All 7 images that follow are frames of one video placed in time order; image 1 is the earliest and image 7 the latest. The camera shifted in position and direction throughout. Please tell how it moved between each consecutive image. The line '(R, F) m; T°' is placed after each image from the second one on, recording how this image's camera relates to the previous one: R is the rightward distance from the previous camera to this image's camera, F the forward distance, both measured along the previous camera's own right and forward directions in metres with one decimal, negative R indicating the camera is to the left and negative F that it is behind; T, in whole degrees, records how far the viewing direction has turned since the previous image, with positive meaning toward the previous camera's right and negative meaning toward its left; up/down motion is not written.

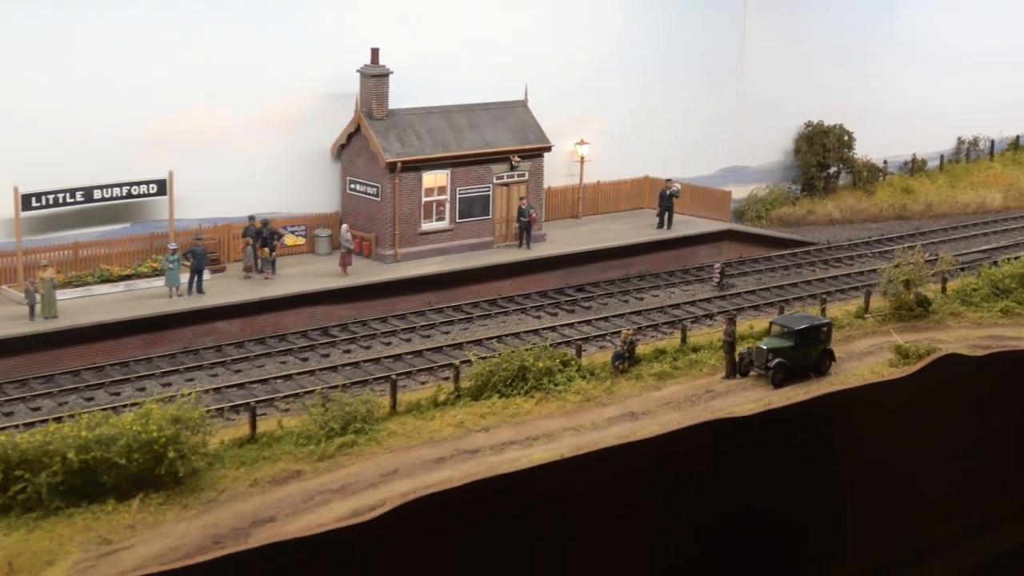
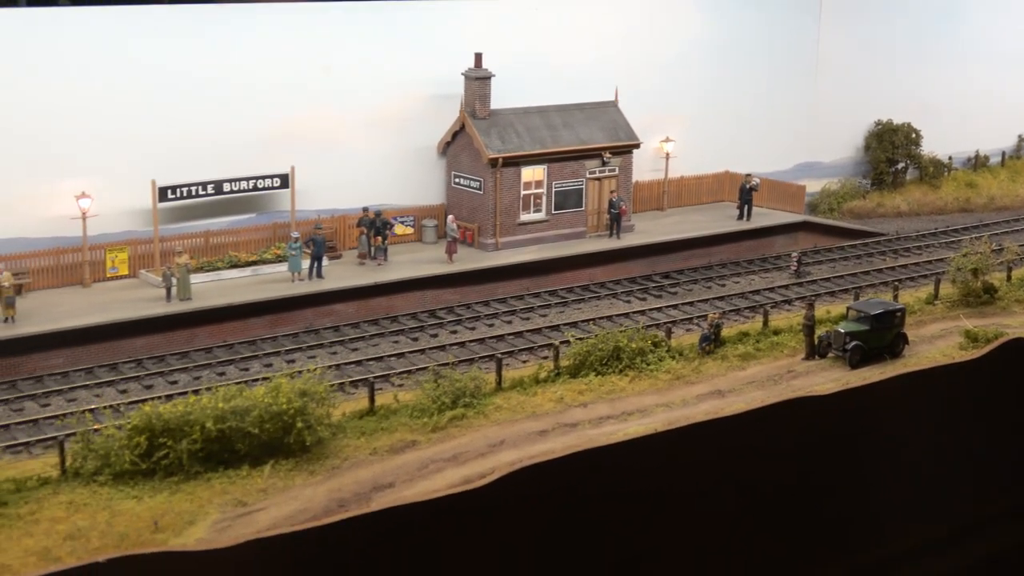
(-1.2, -1.1) m; -1°
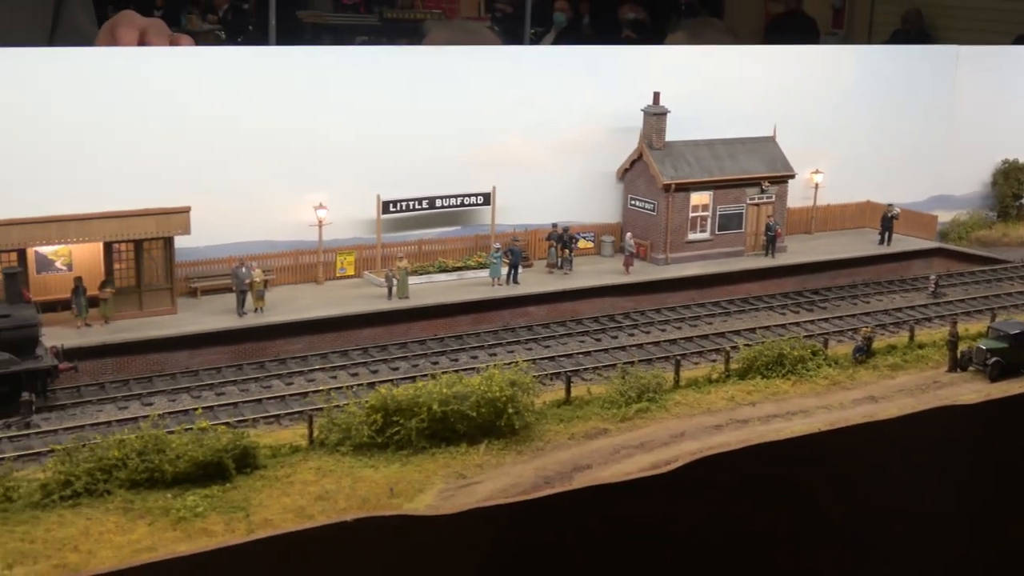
(-2.7, -2.2) m; -2°
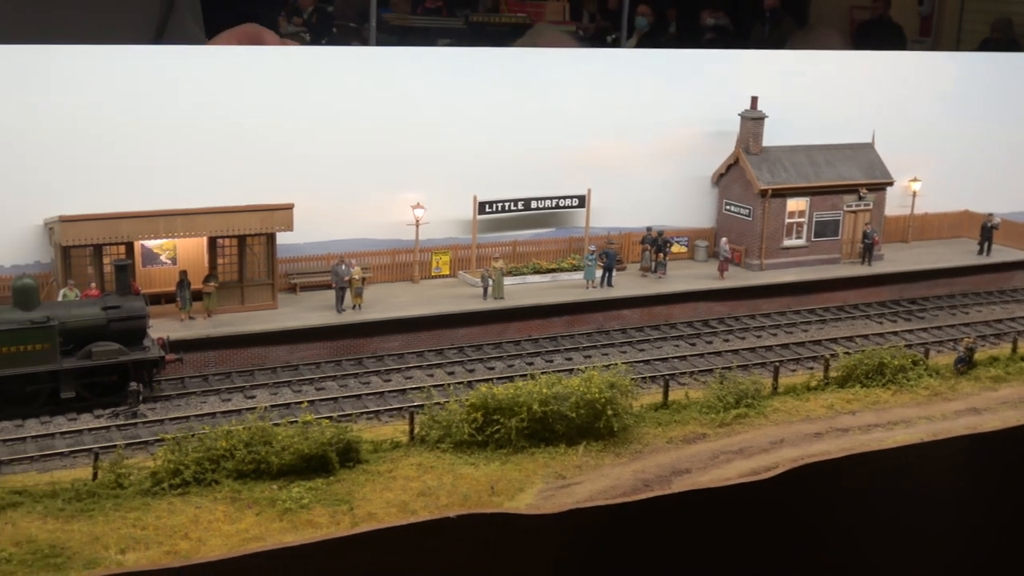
(-1.1, 0.0) m; -3°
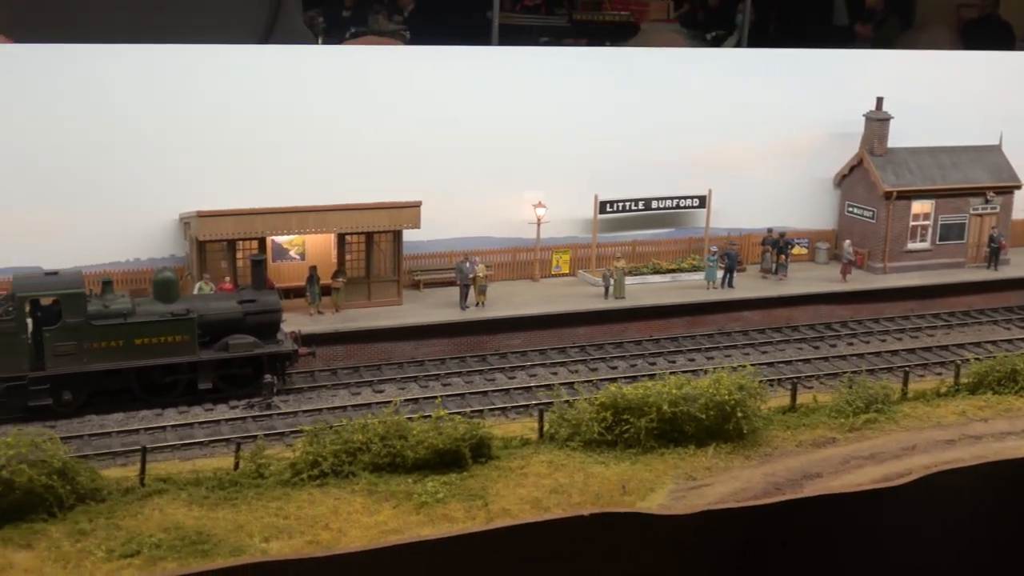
(-1.4, -0.1) m; -3°
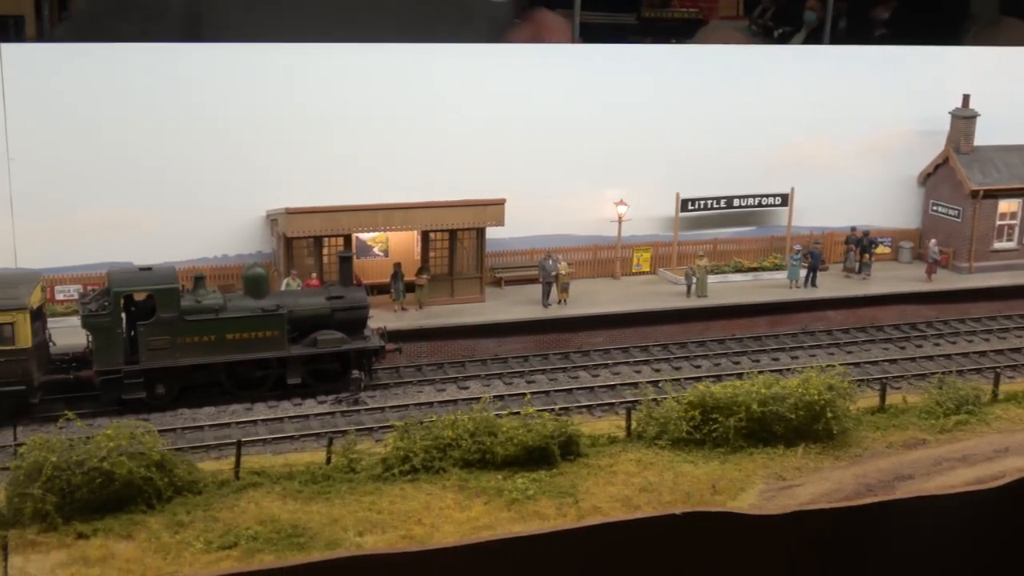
(-1.0, -0.1) m; -2°
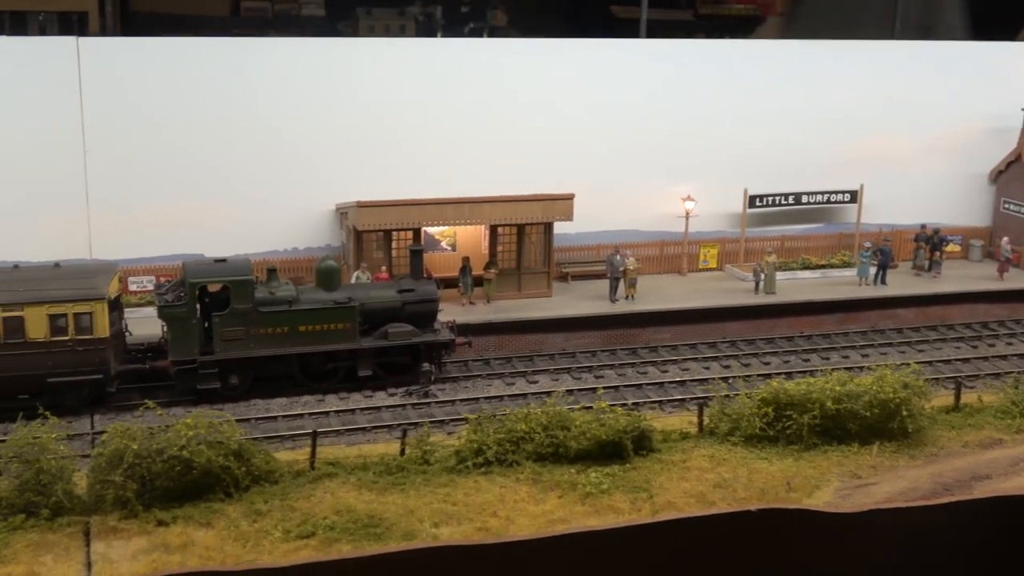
(-0.9, 0.0) m; -1°
